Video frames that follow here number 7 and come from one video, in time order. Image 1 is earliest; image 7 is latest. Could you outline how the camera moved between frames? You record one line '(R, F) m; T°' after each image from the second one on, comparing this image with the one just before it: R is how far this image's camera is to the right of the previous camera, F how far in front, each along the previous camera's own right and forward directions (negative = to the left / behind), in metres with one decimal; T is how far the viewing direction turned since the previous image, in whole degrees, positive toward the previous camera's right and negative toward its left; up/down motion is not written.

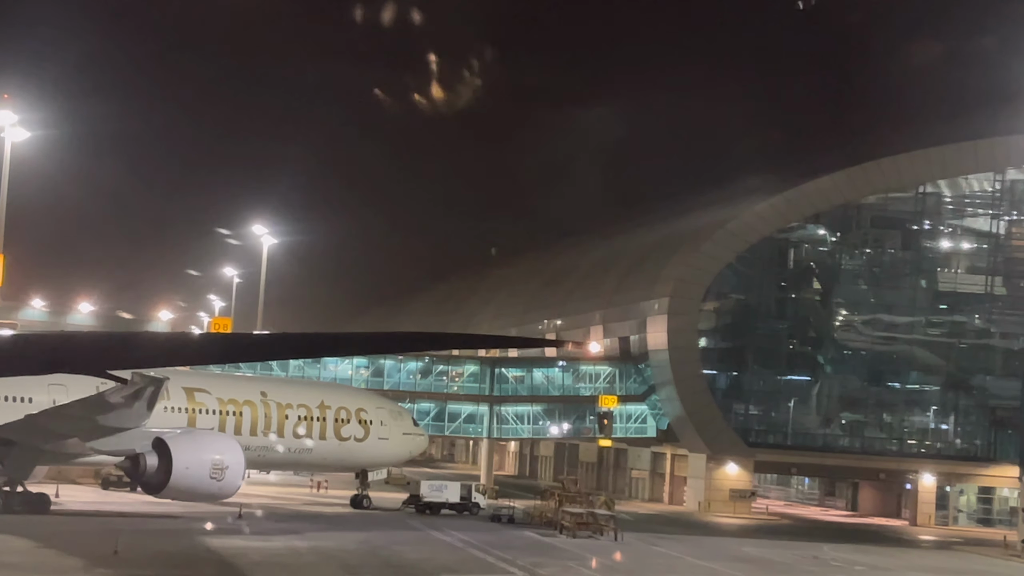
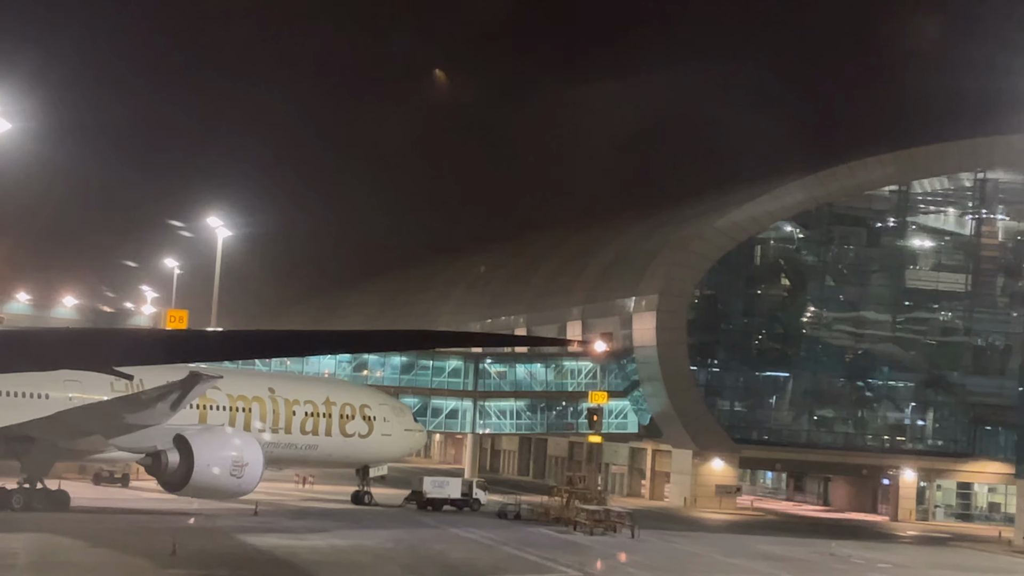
(-0.9, 0.0) m; +1°
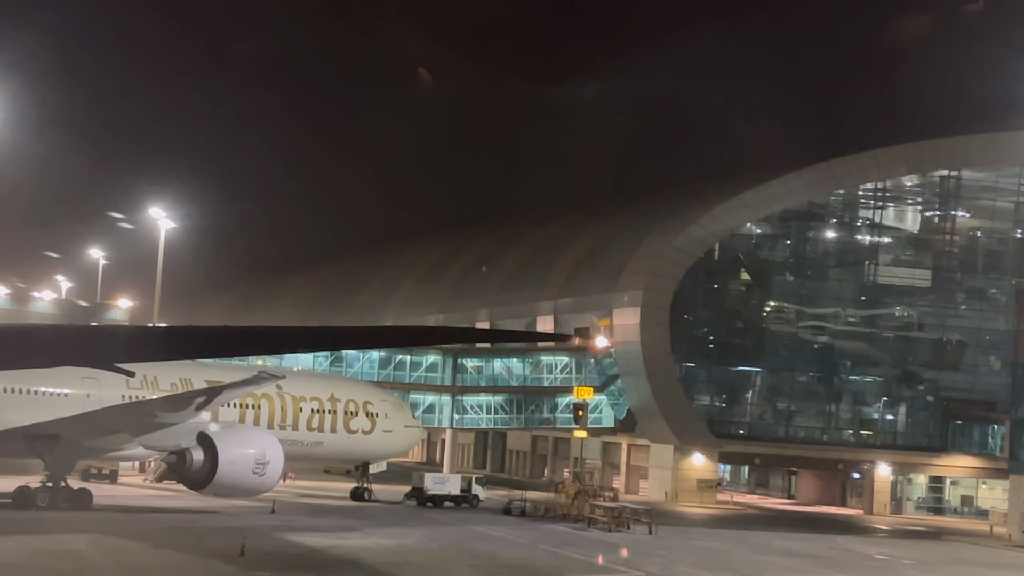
(-1.1, 0.0) m; +2°
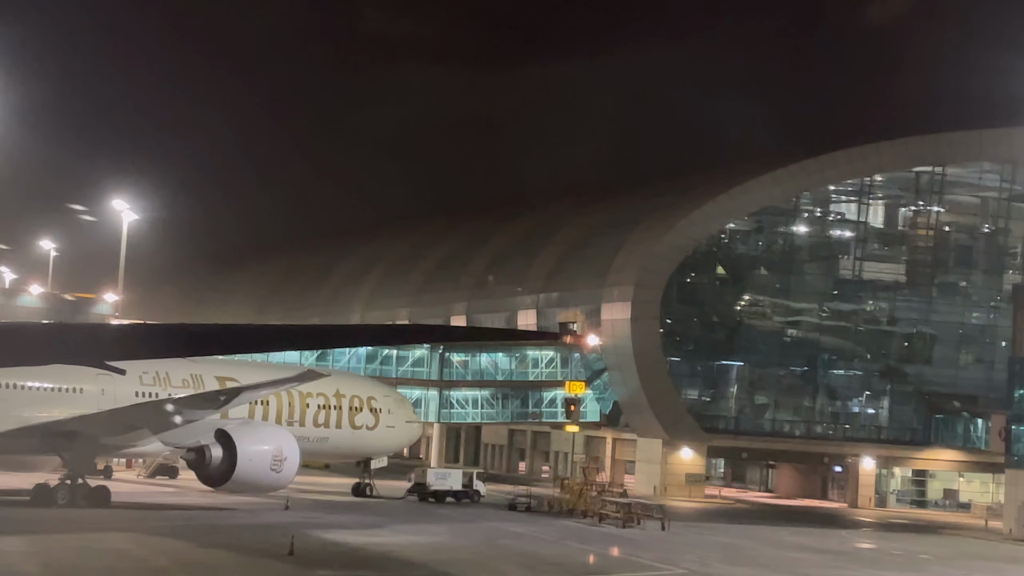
(-0.7, 0.0) m; +1°
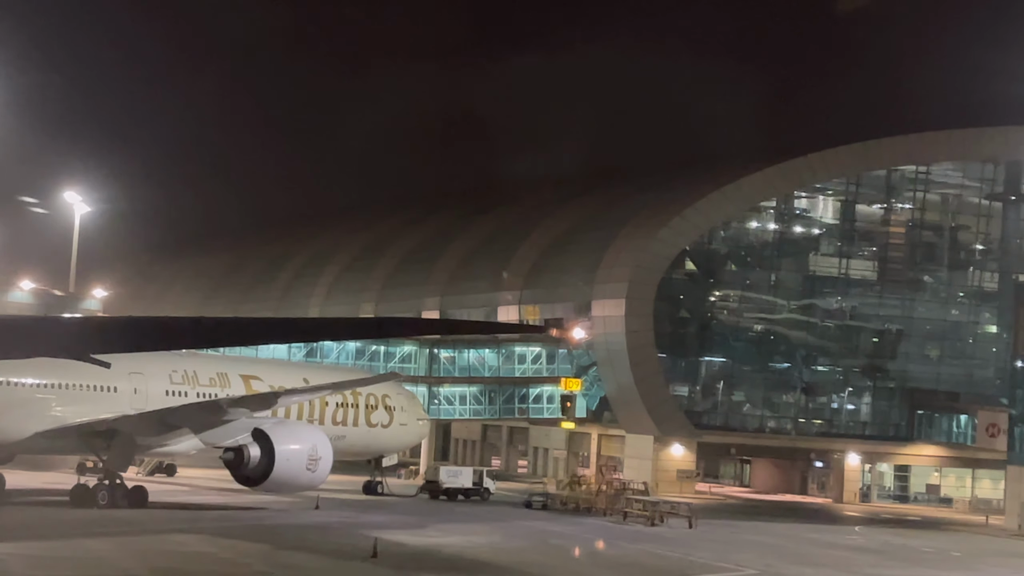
(-1.1, 0.0) m; +1°
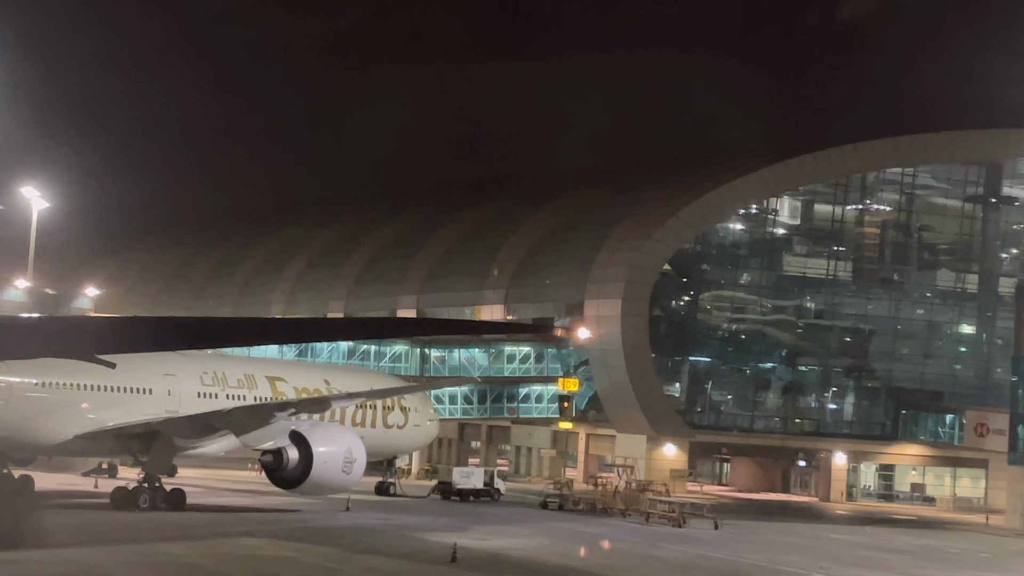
(-1.1, -0.1) m; +1°
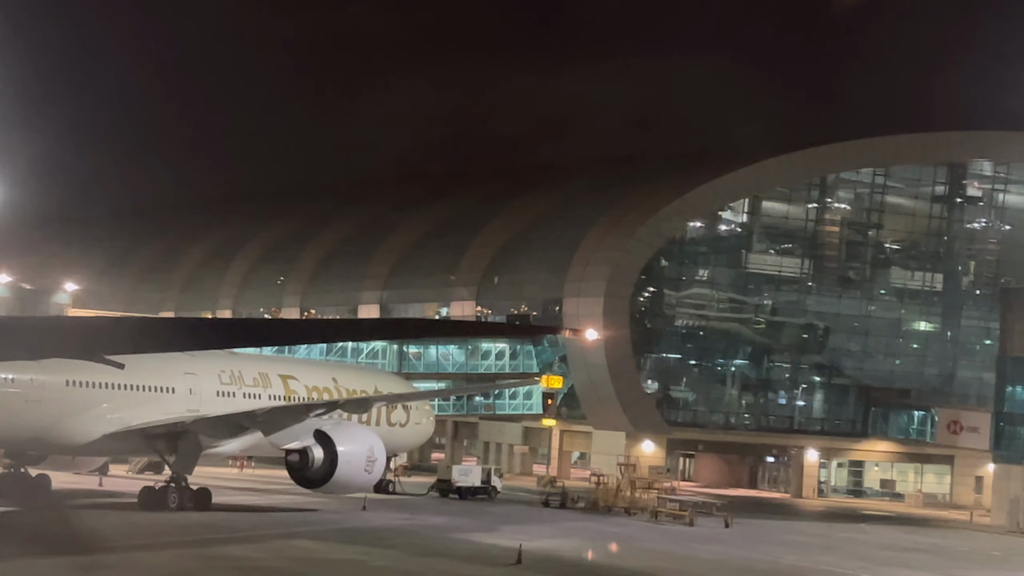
(-1.1, -0.2) m; +2°
